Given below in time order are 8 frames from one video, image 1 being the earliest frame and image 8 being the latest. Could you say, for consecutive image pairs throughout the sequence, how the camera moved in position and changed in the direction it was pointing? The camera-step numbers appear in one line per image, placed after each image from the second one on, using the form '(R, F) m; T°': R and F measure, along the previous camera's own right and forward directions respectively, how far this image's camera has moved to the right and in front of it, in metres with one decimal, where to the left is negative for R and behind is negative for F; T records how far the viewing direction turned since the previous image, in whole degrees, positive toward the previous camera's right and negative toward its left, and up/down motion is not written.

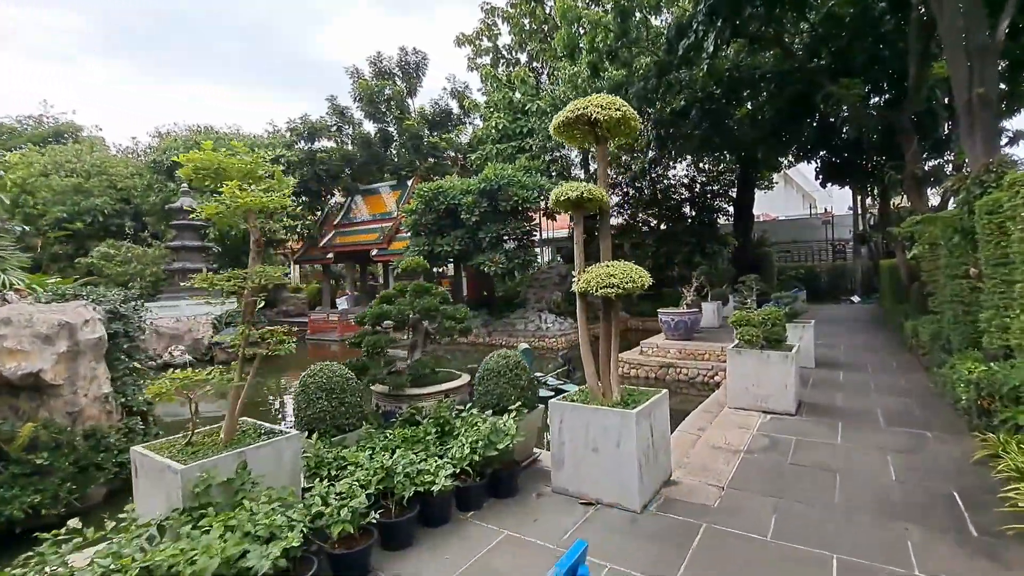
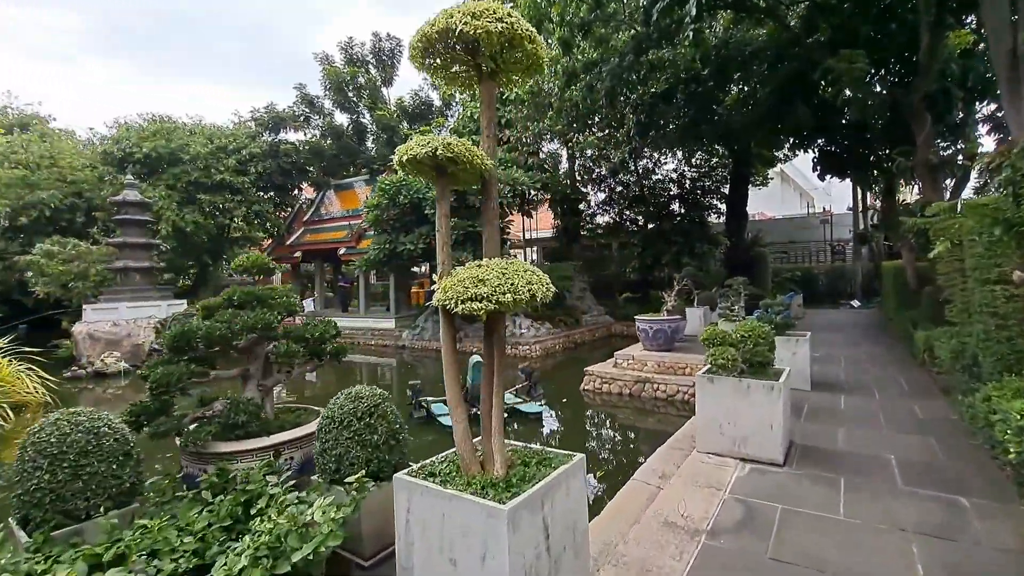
(+0.6, +1.0) m; 0°
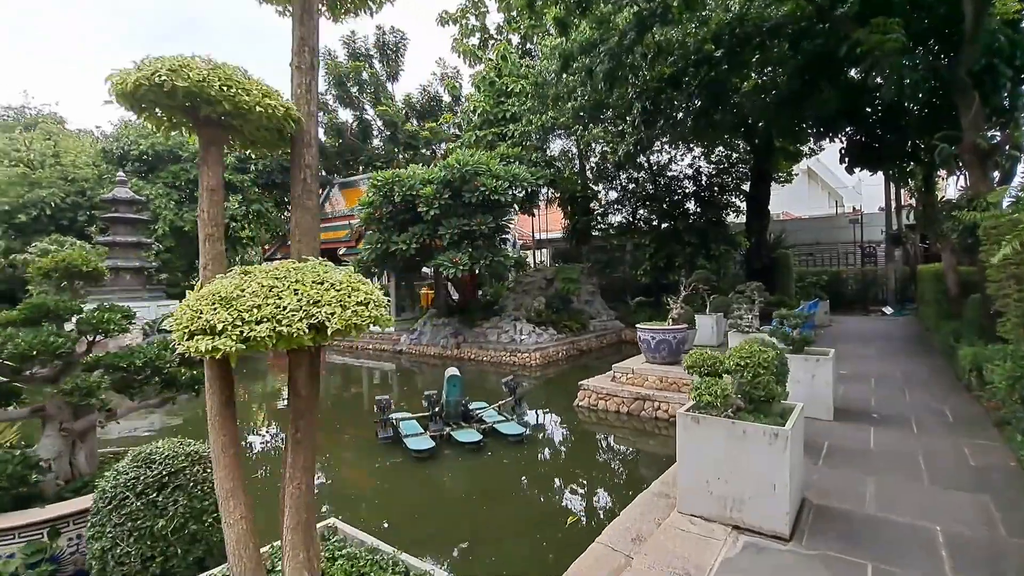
(+0.5, +0.7) m; -2°
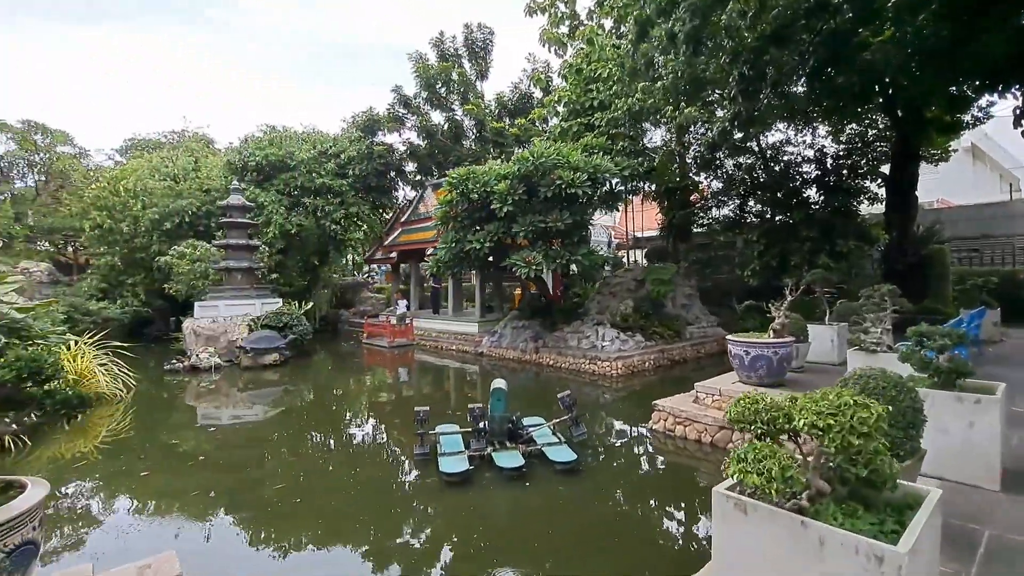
(+0.5, +0.8) m; -12°
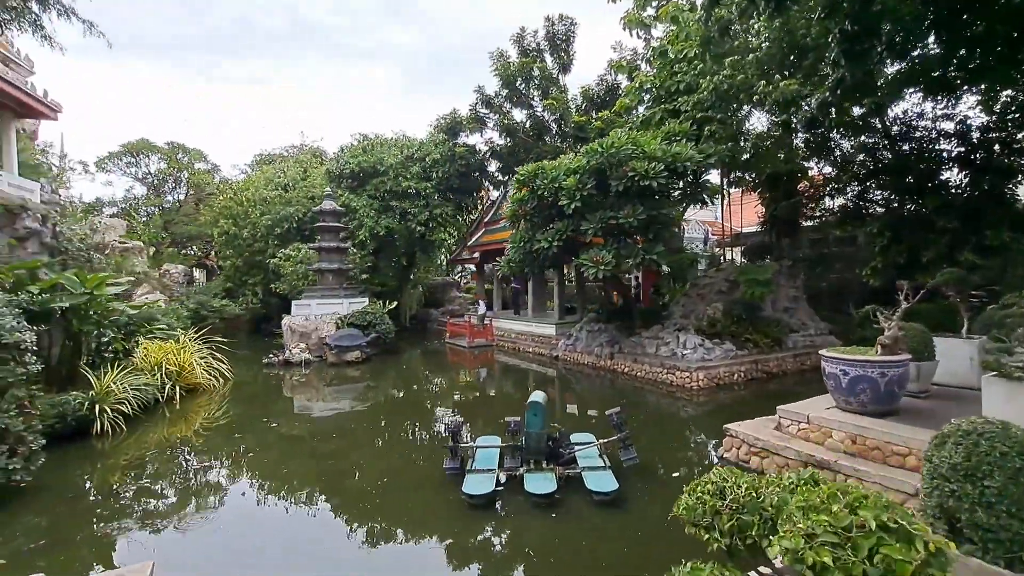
(+0.6, +0.5) m; -12°
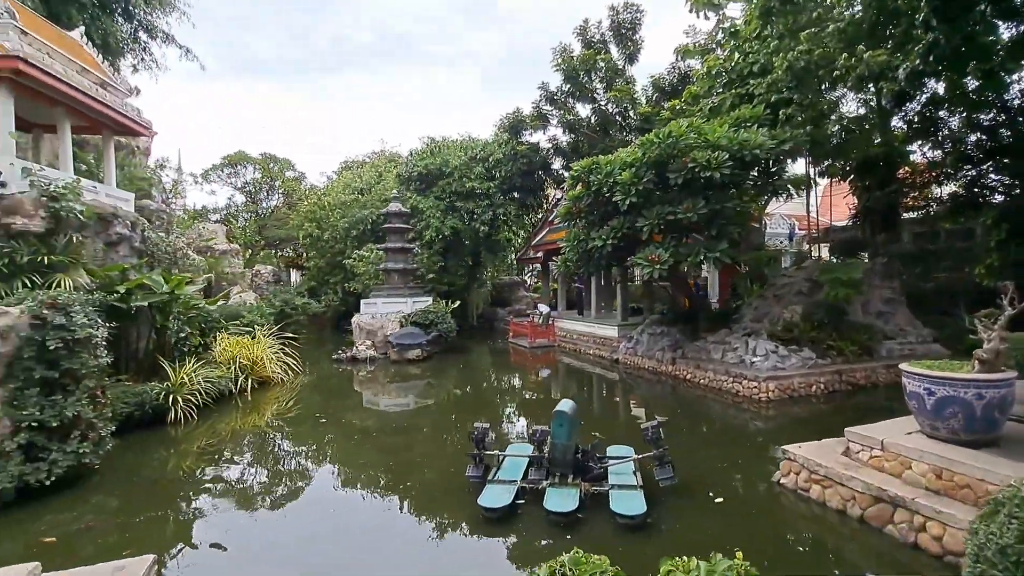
(+0.5, +0.3) m; -9°
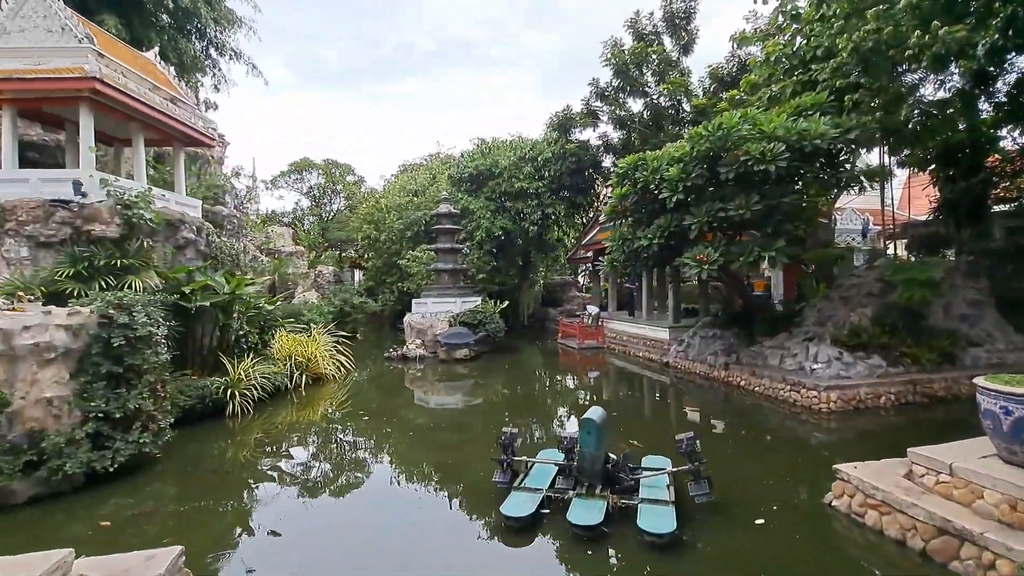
(+0.3, +0.1) m; -7°
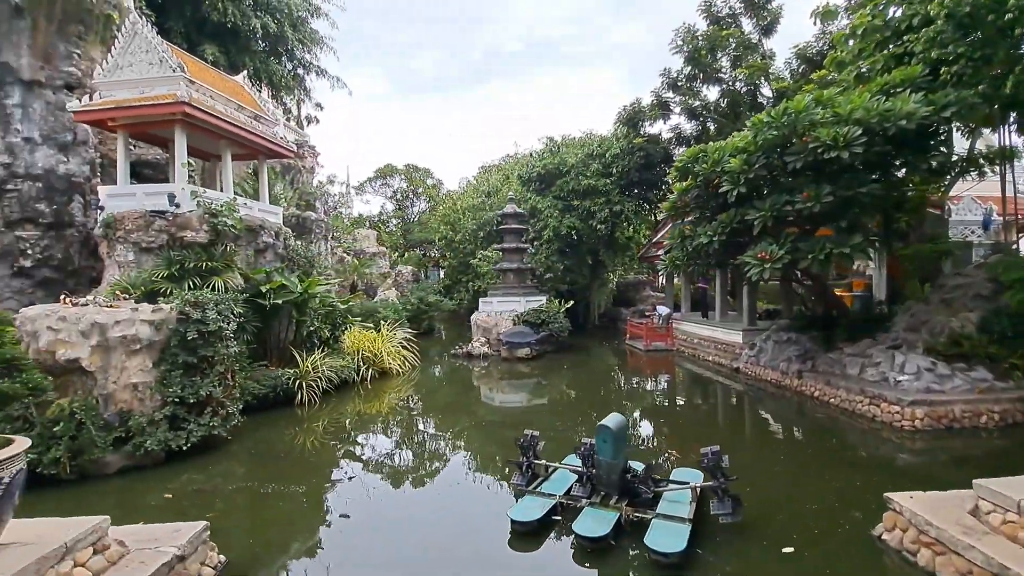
(+0.6, +0.1) m; -10°
